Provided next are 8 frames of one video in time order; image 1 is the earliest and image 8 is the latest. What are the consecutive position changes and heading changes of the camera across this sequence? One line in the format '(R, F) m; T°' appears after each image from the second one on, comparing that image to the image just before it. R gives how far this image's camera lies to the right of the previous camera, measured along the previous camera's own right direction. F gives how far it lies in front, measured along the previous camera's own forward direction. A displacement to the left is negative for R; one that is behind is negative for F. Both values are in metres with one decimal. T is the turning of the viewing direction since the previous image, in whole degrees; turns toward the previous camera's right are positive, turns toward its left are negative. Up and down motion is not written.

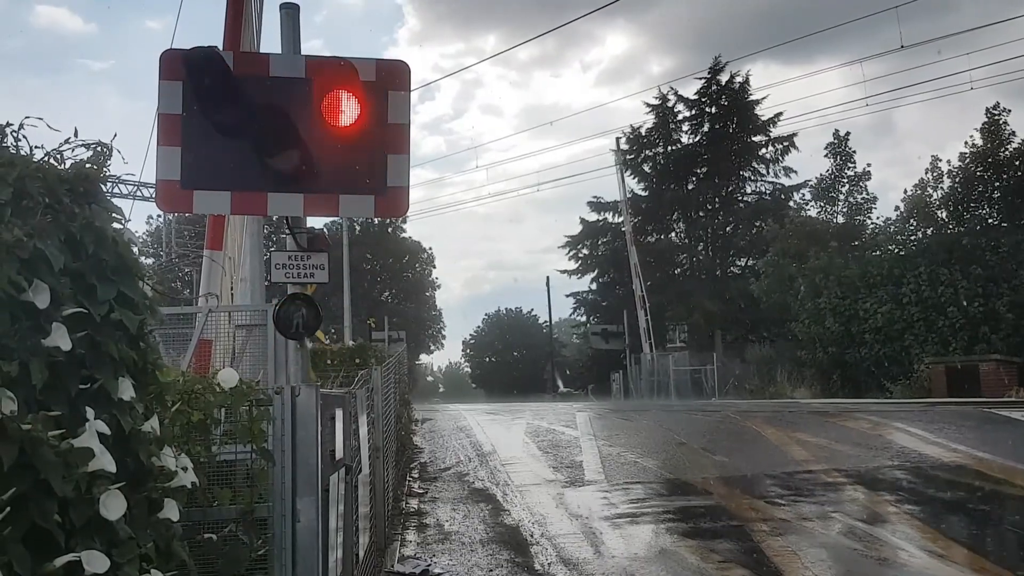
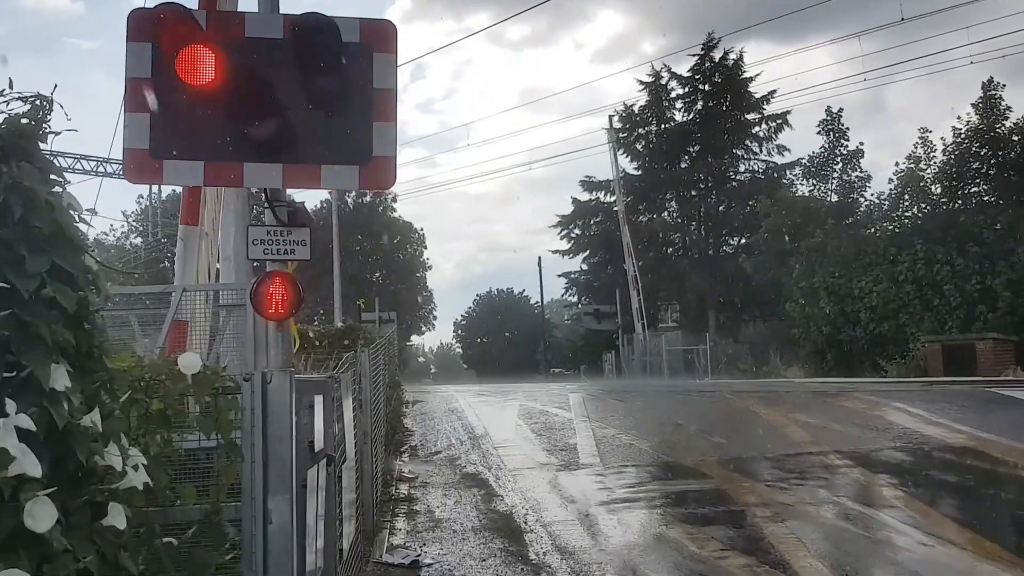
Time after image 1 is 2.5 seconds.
(0.0, +0.4) m; +1°
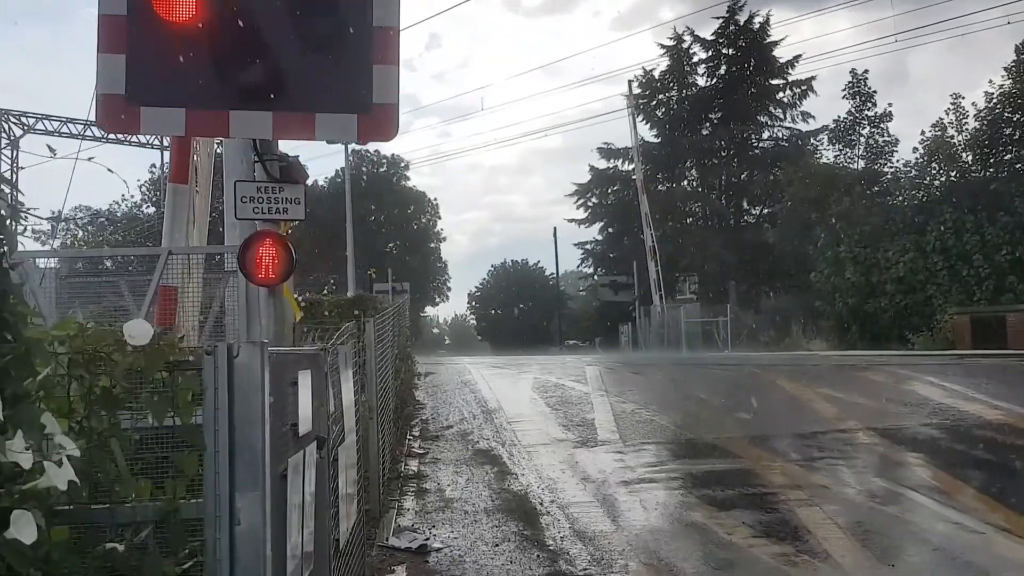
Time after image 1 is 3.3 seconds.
(0.0, +0.6) m; -1°
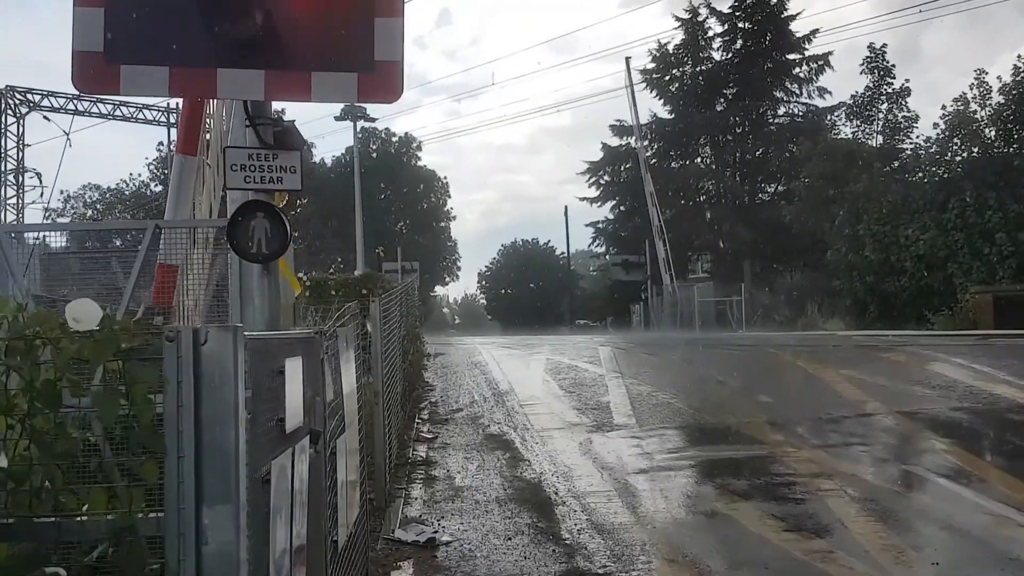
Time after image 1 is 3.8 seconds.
(0.0, +0.4) m; -1°
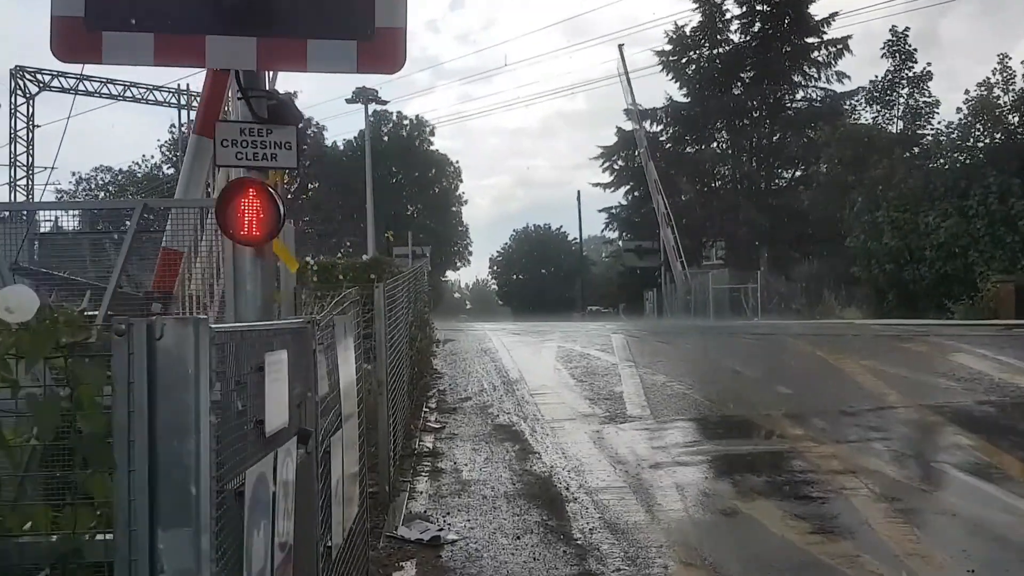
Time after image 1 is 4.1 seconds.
(0.0, +0.3) m; -1°
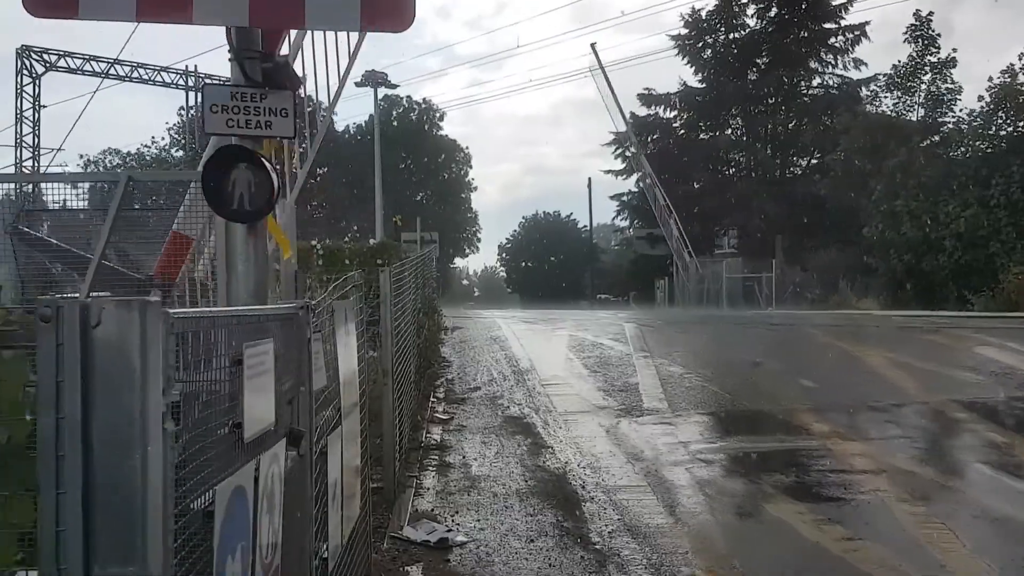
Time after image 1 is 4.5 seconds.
(0.0, +0.4) m; -1°
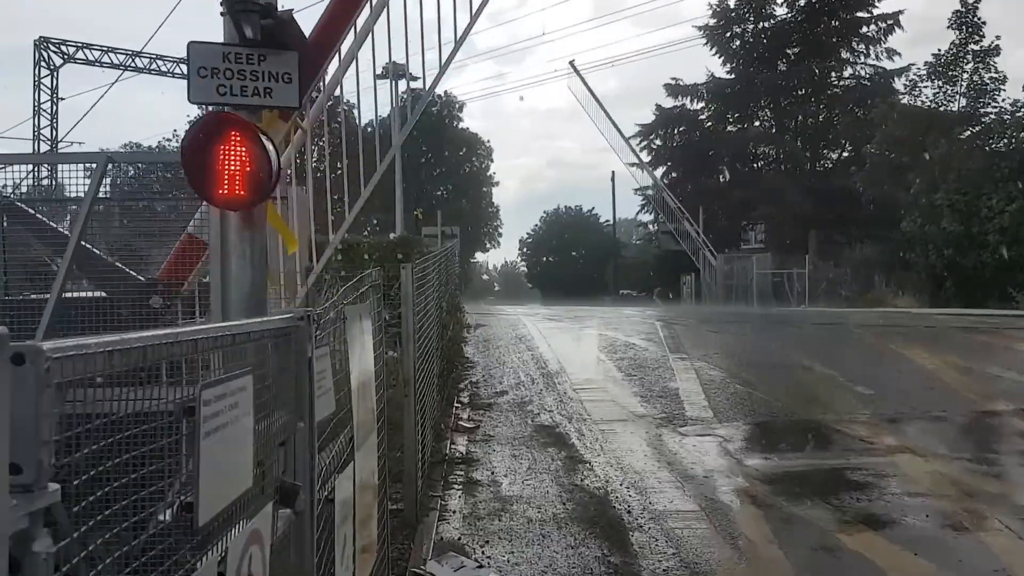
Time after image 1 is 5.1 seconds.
(-0.1, +0.7) m; -1°
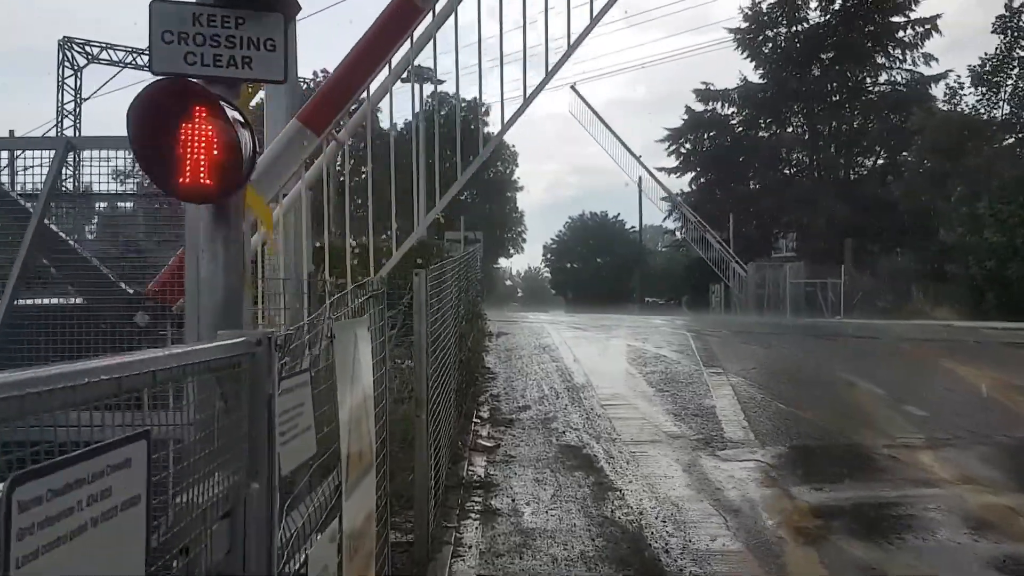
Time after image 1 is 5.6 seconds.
(0.0, +0.6) m; -2°
